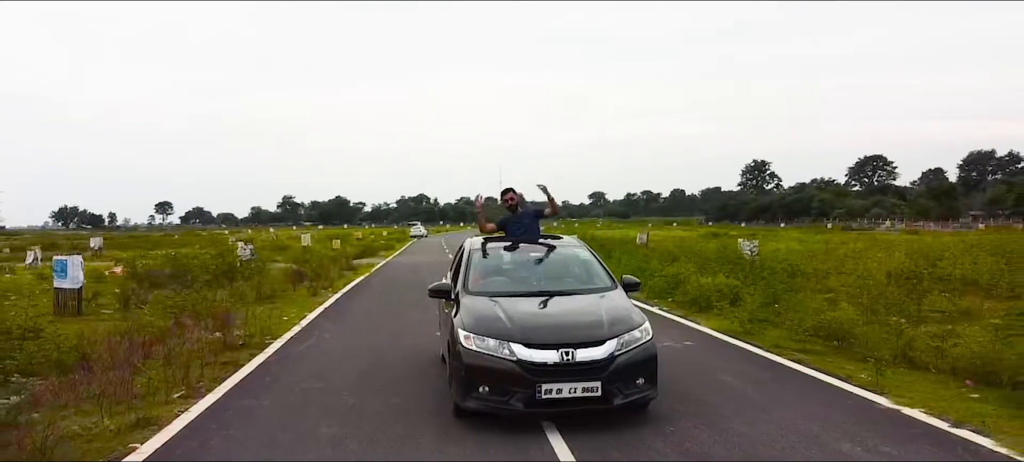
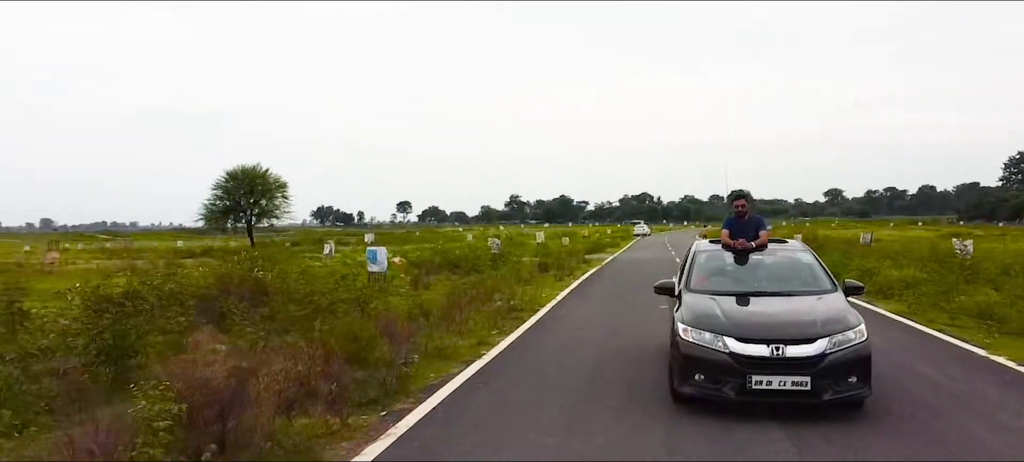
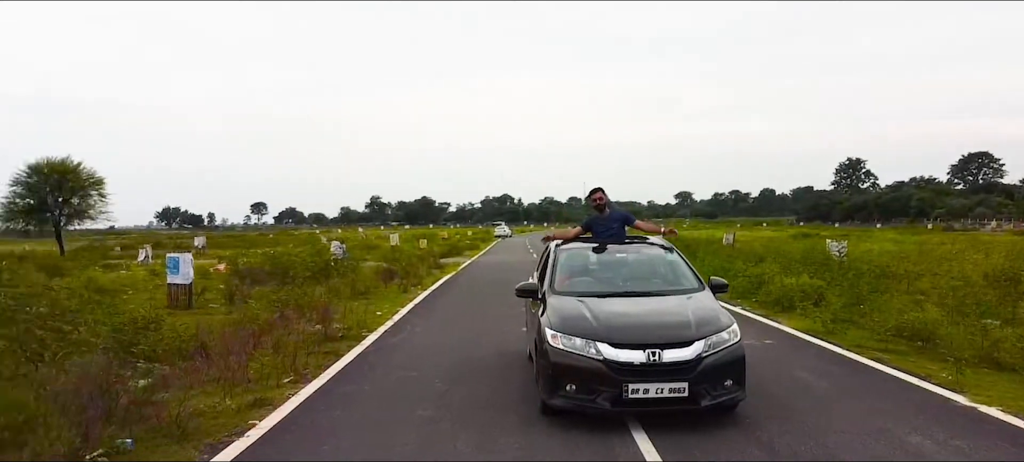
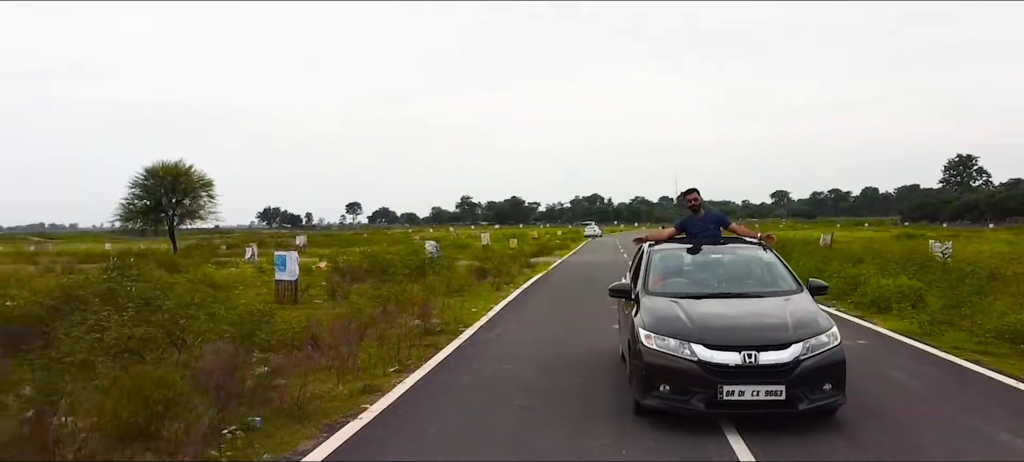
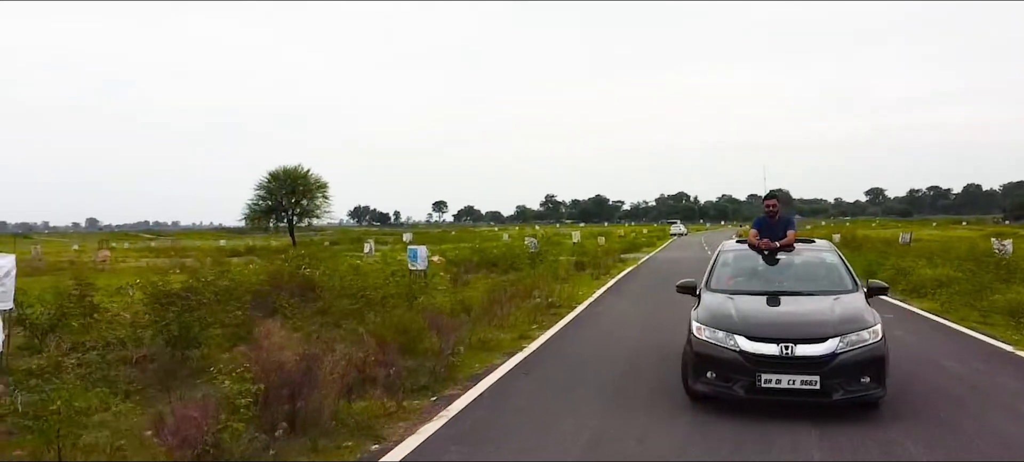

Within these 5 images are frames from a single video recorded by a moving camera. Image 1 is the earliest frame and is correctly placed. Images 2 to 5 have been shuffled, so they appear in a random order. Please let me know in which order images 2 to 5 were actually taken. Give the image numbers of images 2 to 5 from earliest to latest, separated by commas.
3, 4, 2, 5
